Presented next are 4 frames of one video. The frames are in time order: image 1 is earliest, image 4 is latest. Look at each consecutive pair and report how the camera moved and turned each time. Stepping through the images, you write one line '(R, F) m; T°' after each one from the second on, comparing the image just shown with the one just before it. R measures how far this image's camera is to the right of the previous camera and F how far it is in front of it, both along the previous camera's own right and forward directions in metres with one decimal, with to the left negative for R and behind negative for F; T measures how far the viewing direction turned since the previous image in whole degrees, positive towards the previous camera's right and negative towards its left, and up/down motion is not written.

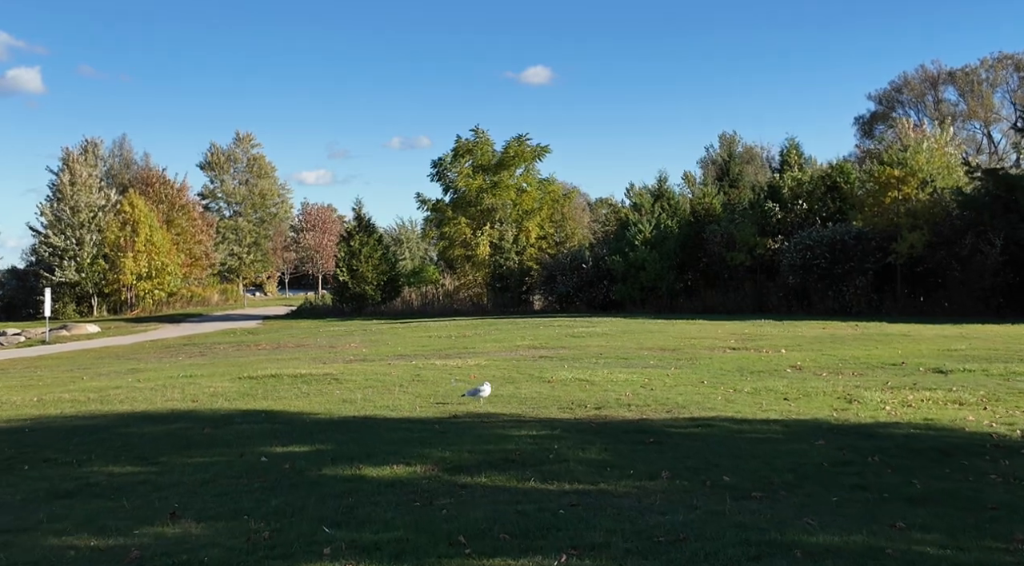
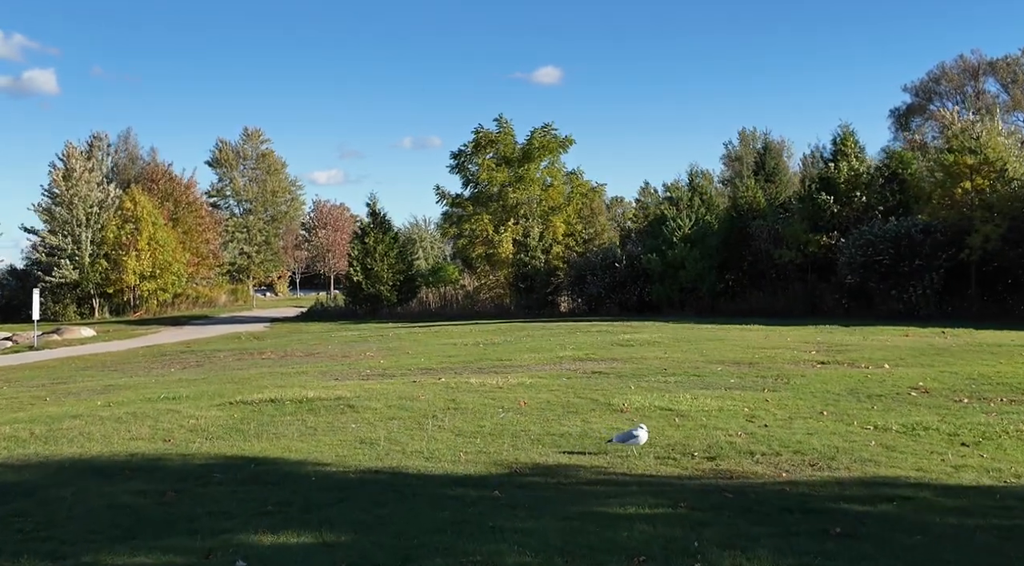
(-0.6, +3.3) m; -1°
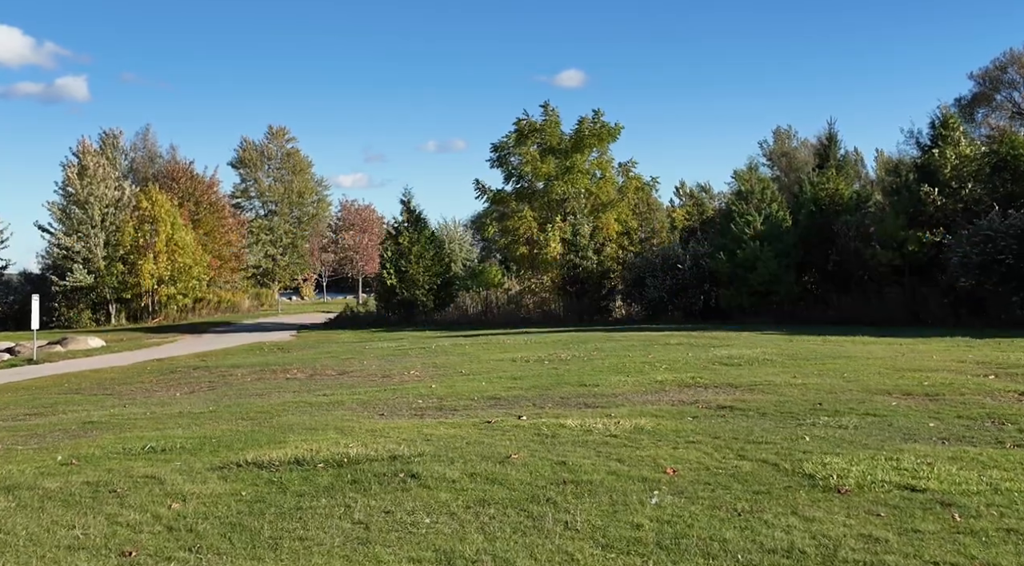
(-0.9, +4.3) m; -1°
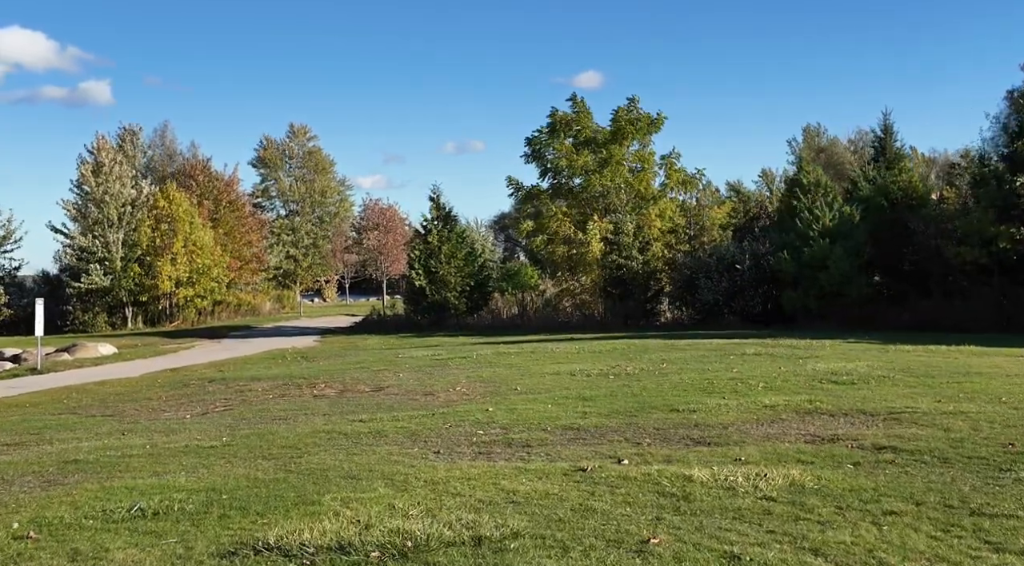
(-0.7, +2.9) m; -1°
